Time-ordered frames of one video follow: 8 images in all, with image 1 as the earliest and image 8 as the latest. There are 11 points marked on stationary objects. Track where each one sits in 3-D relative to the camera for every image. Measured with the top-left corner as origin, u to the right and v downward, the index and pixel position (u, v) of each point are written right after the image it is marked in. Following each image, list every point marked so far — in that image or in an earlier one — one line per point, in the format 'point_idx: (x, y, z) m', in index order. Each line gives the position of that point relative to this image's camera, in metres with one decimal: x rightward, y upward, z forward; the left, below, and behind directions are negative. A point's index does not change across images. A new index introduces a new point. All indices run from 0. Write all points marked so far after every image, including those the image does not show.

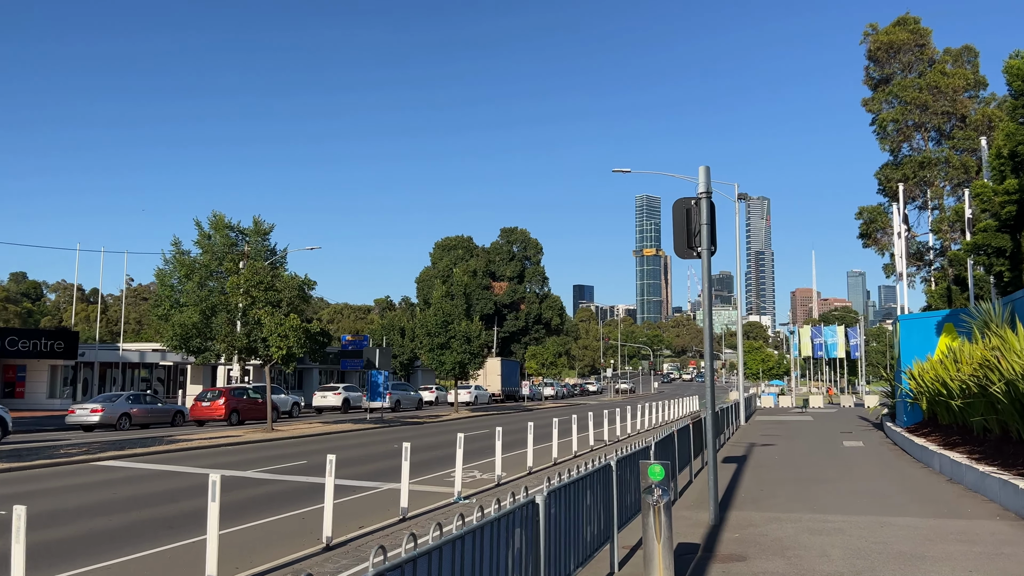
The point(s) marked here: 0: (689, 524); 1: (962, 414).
0: (+2.3, -3.0, +10.1) m
1: (+9.0, -2.5, +15.5) m
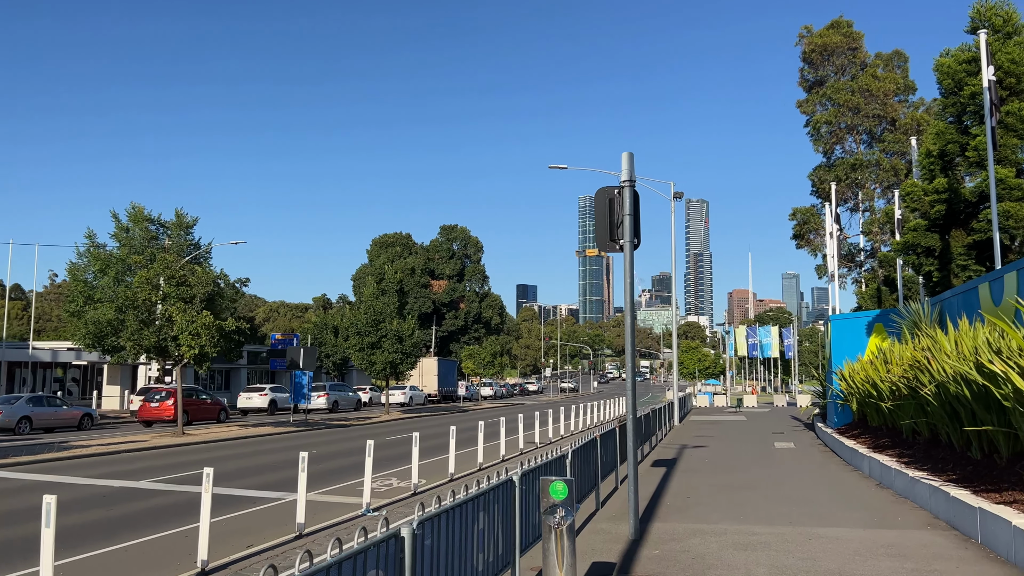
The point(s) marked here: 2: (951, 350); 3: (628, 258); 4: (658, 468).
0: (+1.1, -3.0, +9.3) m
1: (+7.4, -2.5, +15.2) m
2: (+6.4, -0.9, +11.4) m
3: (+1.4, +0.4, +9.7) m
4: (+3.2, -3.9, +16.8) m
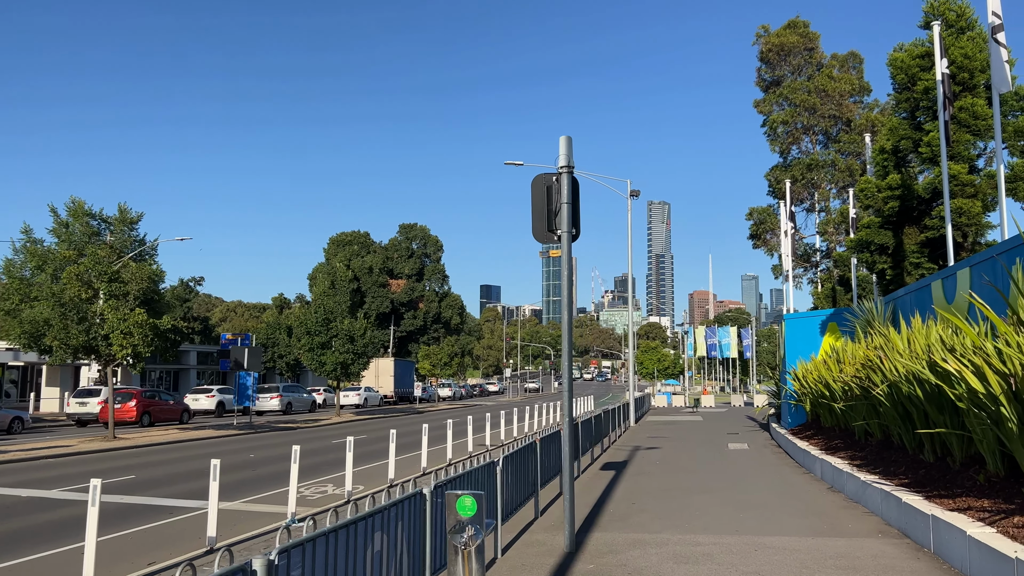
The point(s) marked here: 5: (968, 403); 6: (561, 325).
0: (+0.3, -2.9, +8.6) m
1: (+6.3, -2.5, +14.8) m
2: (+5.5, -0.8, +11.0) m
3: (+0.6, +0.4, +9.0) m
4: (+2.0, -3.8, +16.2) m
5: (+4.7, -1.2, +8.0) m
6: (+0.6, -0.4, +9.0) m
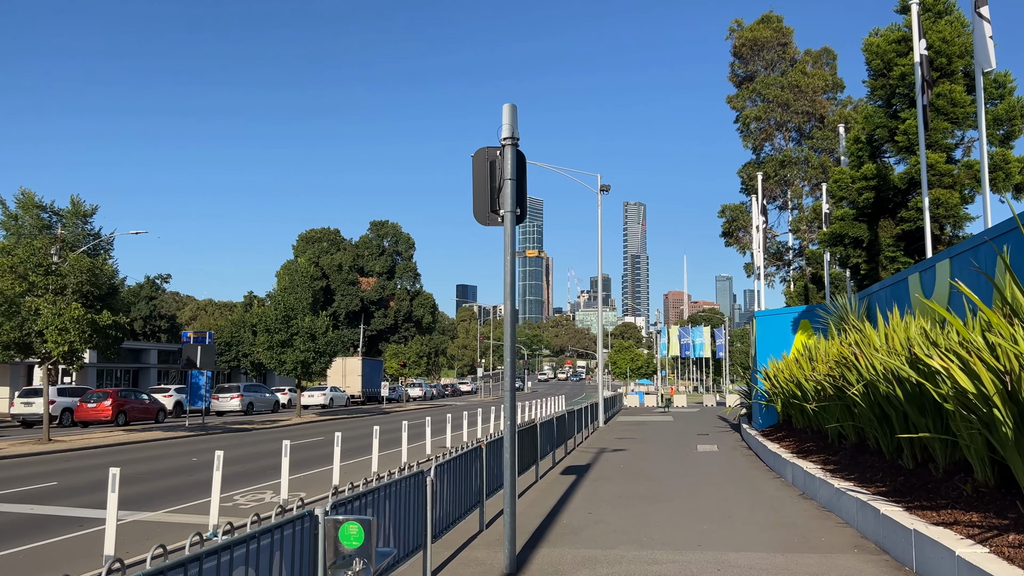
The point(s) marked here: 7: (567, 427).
0: (-0.3, -2.8, +7.6) m
1: (+5.5, -2.3, +14.0) m
2: (+4.8, -0.7, +10.1) m
3: (0.0, +0.6, +8.0) m
4: (+1.1, -3.7, +15.3) m
5: (+4.0, -1.1, +7.1) m
6: (-0.1, -0.3, +8.0) m
7: (+1.4, -3.5, +19.6) m
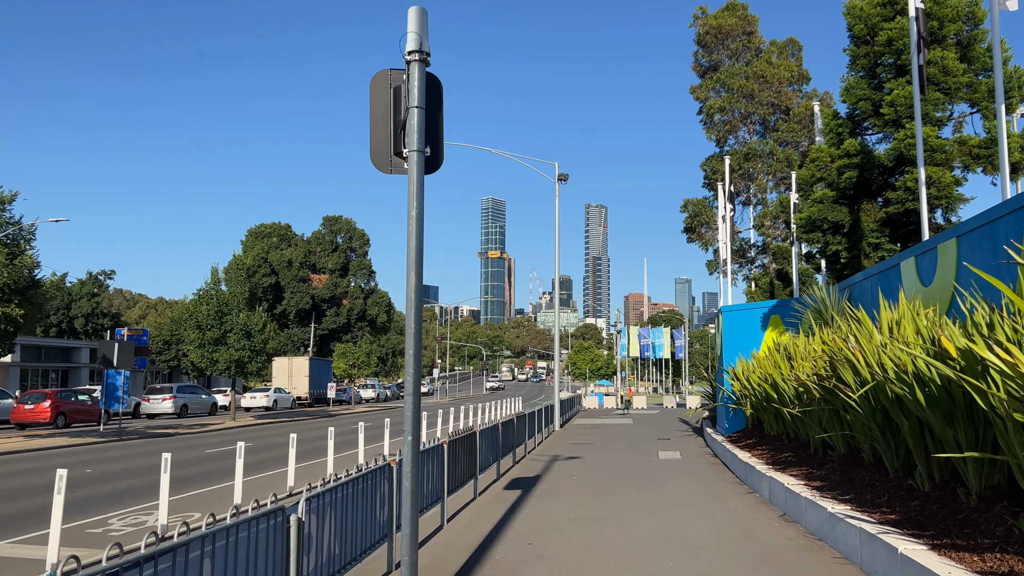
0: (-1.0, -2.5, +5.5) m
1: (+4.4, -2.1, +12.2) m
2: (+3.9, -0.5, +8.3) m
3: (-0.7, +0.8, +6.0) m
4: (0.0, -3.4, +13.2) m
5: (+3.3, -0.8, +5.2) m
6: (-0.8, 0.0, +5.9) m
7: (+0.1, -3.3, +17.6) m
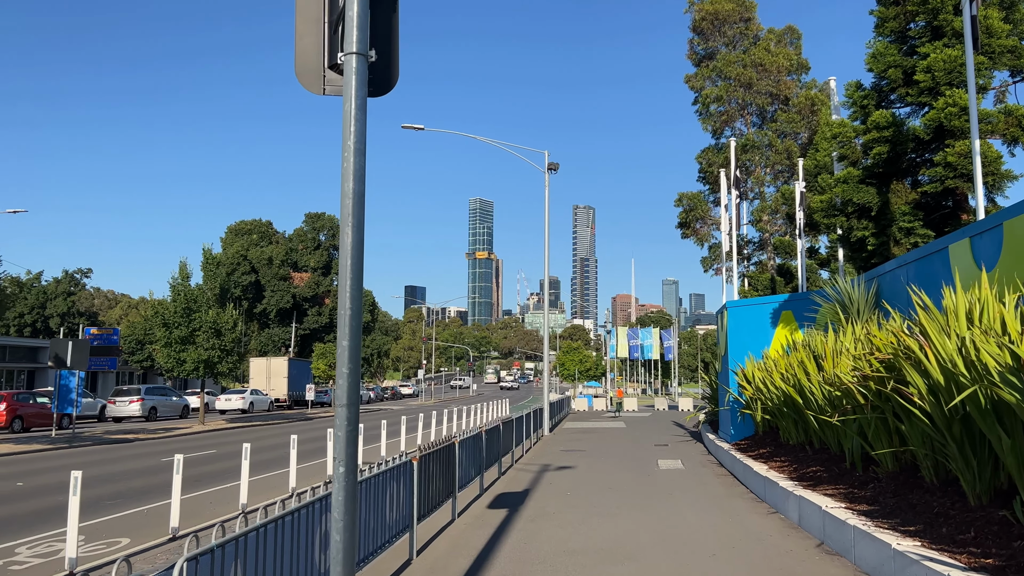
0: (-1.1, -2.3, +3.8) m
1: (+4.2, -2.0, +10.5) m
2: (+3.8, -0.3, +6.6) m
3: (-0.8, +1.0, +4.2) m
4: (-0.2, -3.3, +11.5) m
5: (+3.3, -0.7, +3.5) m
6: (-0.9, +0.2, +4.1) m
7: (-0.2, -3.1, +15.8) m
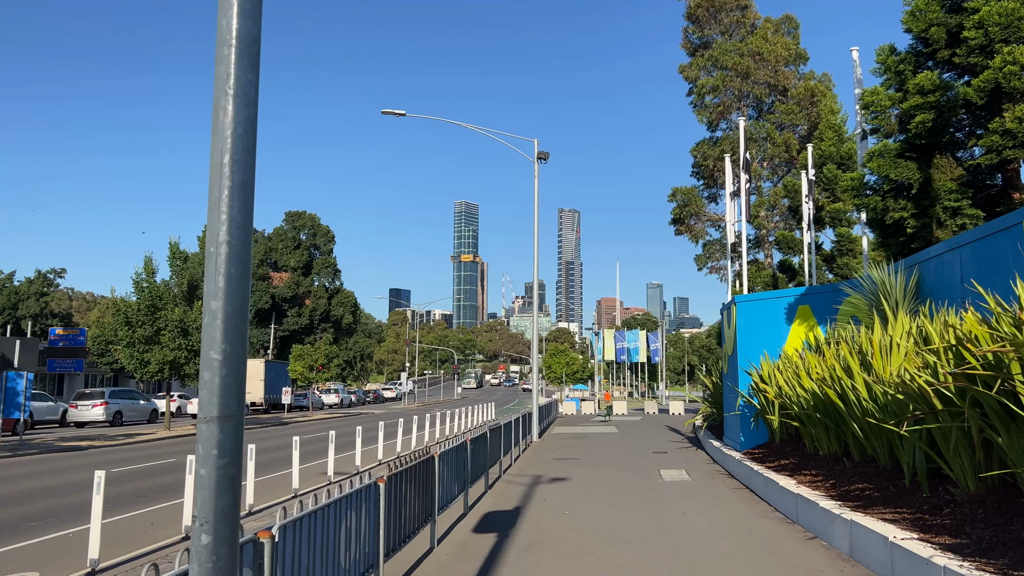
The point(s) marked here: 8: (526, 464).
0: (-1.1, -2.1, +2.0) m
1: (+4.1, -1.8, +8.9) m
2: (+3.8, -0.1, +4.9) m
3: (-0.8, +1.2, +2.5) m
4: (-0.3, -3.1, +9.7) m
5: (+3.3, -0.4, +1.9) m
6: (-0.9, +0.4, +2.4) m
7: (-0.4, -2.9, +14.1) m
8: (+0.3, -4.1, +18.1) m
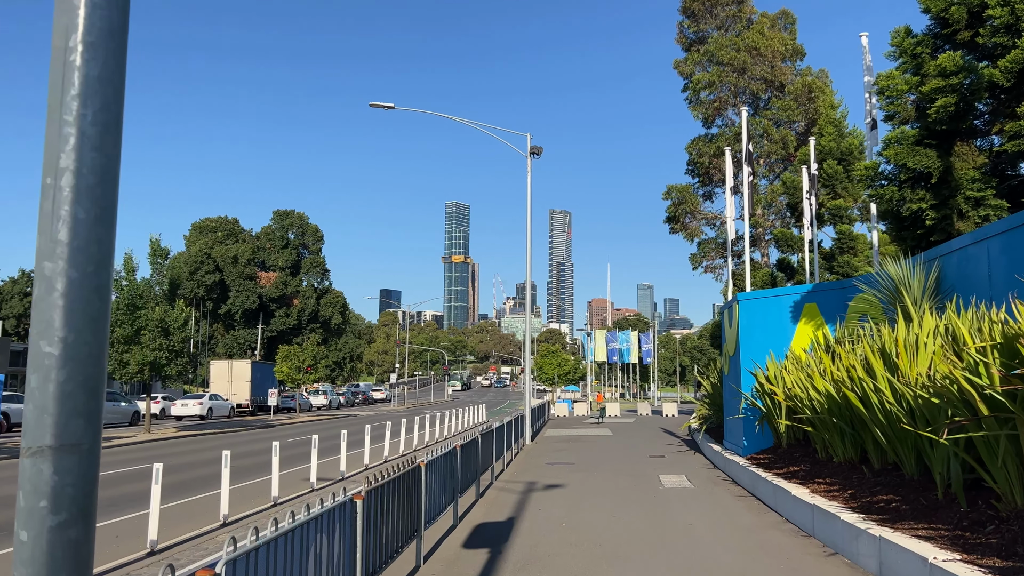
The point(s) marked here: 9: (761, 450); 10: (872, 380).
0: (-1.1, -2.0, +1.2) m
1: (+4.1, -1.7, +8.1) m
2: (+3.8, -0.1, +4.2) m
3: (-0.8, +1.3, +1.7) m
4: (-0.4, -3.0, +8.9) m
5: (+3.3, -0.4, +1.1) m
6: (-0.9, +0.5, +1.6) m
7: (-0.6, -2.9, +13.3) m
8: (+0.2, -4.0, +17.4) m
9: (+4.8, -3.1, +15.0) m
10: (+4.0, -1.0, +8.6) m
